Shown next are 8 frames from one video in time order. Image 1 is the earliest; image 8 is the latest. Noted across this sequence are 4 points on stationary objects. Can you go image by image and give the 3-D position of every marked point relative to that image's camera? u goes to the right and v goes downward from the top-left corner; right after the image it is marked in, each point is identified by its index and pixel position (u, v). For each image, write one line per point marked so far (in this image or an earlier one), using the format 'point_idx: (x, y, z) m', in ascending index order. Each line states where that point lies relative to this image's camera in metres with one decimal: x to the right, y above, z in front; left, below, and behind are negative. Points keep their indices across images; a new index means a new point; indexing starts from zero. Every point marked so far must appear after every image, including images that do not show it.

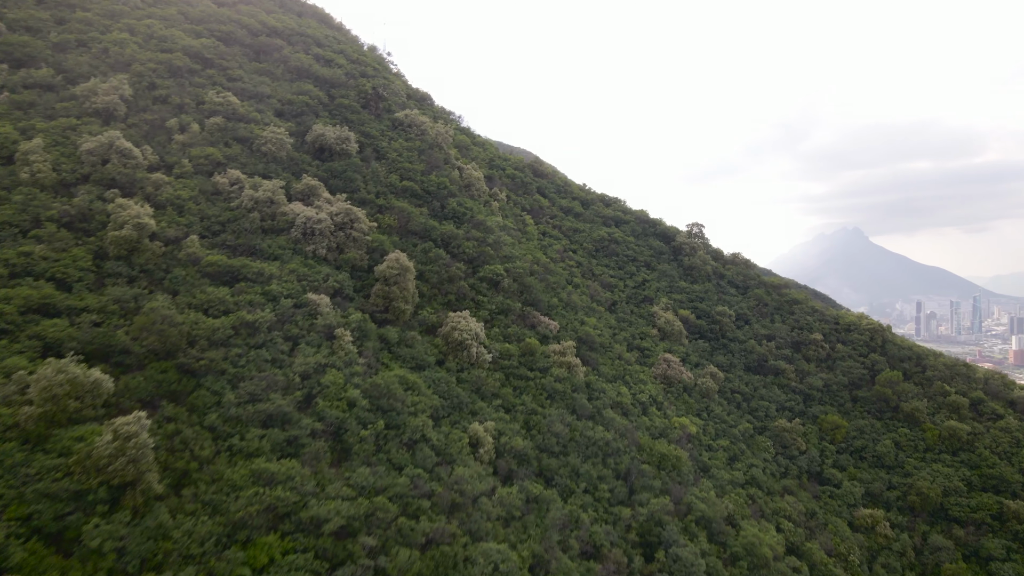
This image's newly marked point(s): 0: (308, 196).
0: (-5.2, +2.3, +19.5) m
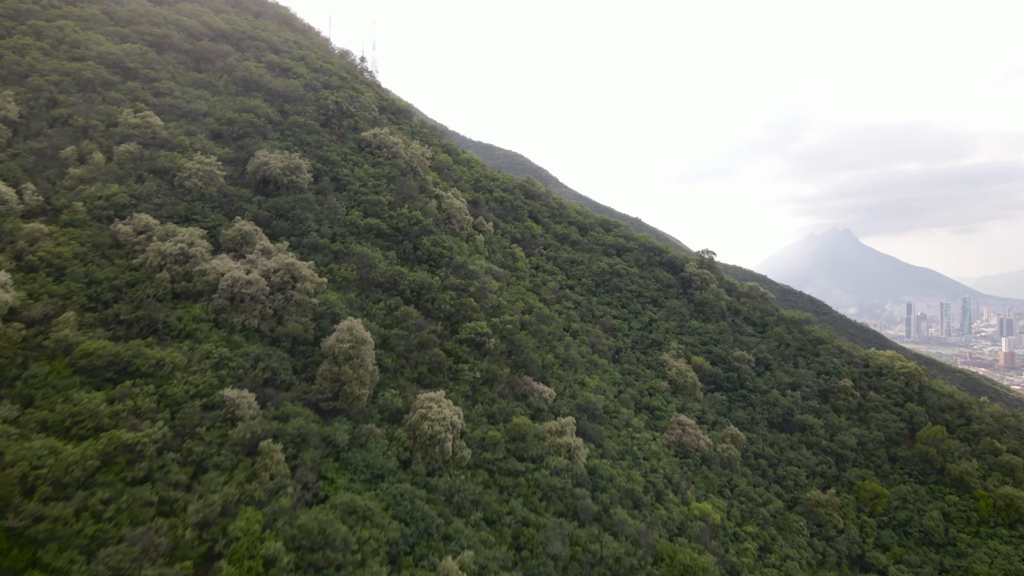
0: (-5.5, +0.9, +15.5) m
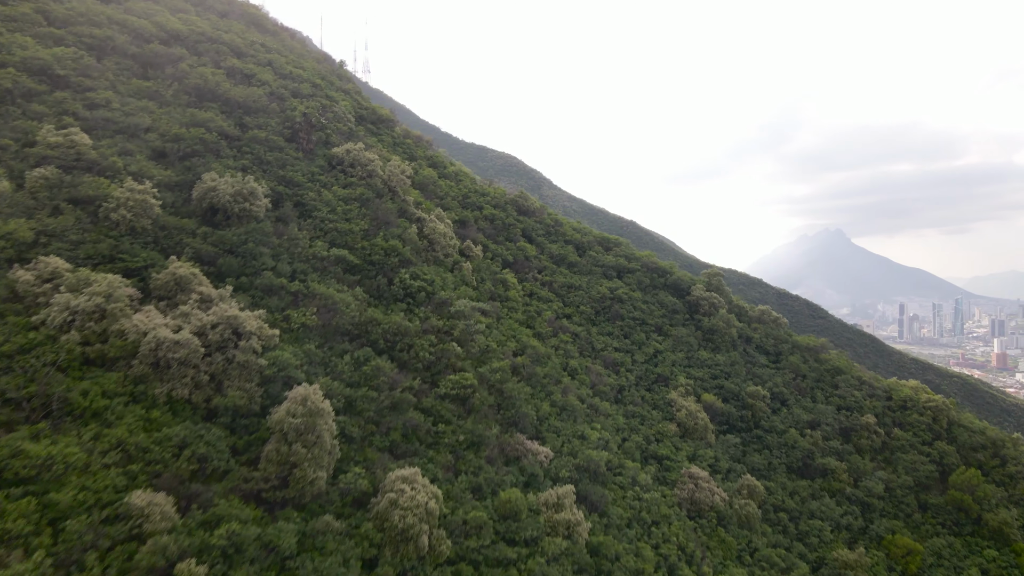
0: (-5.7, -0.1, +12.8) m
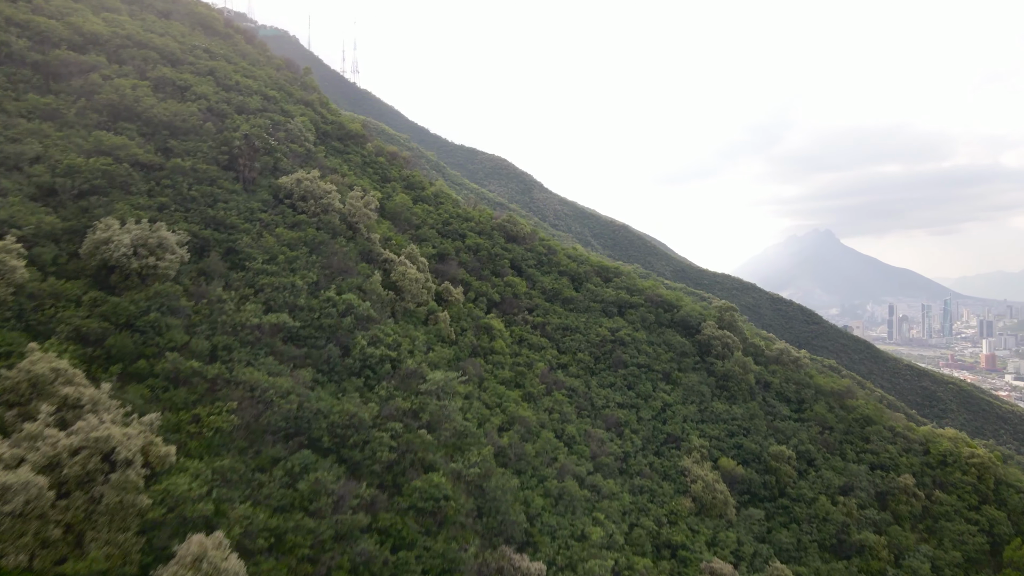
0: (-5.9, -1.3, +9.4) m
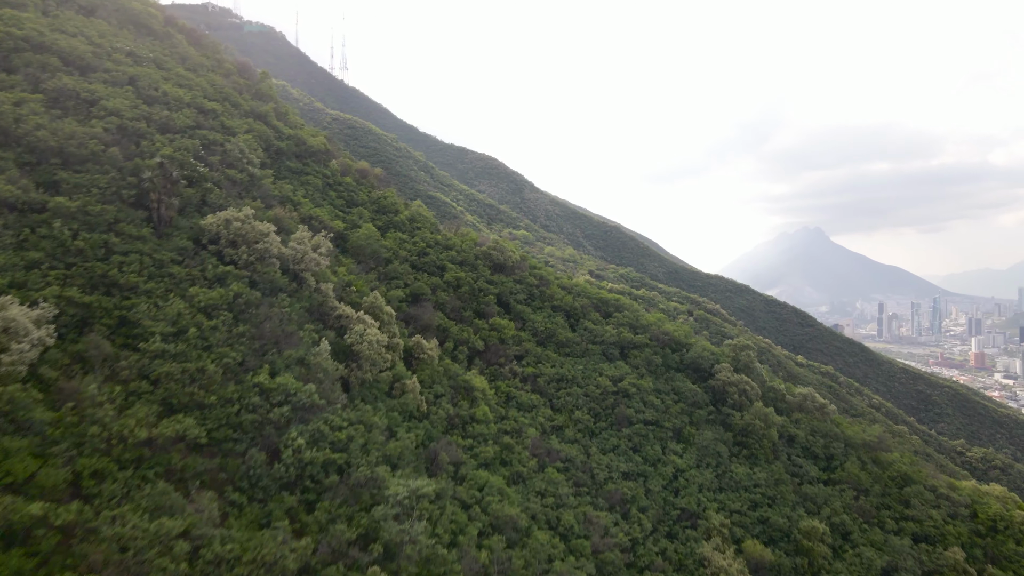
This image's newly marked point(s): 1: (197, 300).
0: (-6.1, -2.5, +6.0) m
1: (-4.8, -0.2, +11.6) m
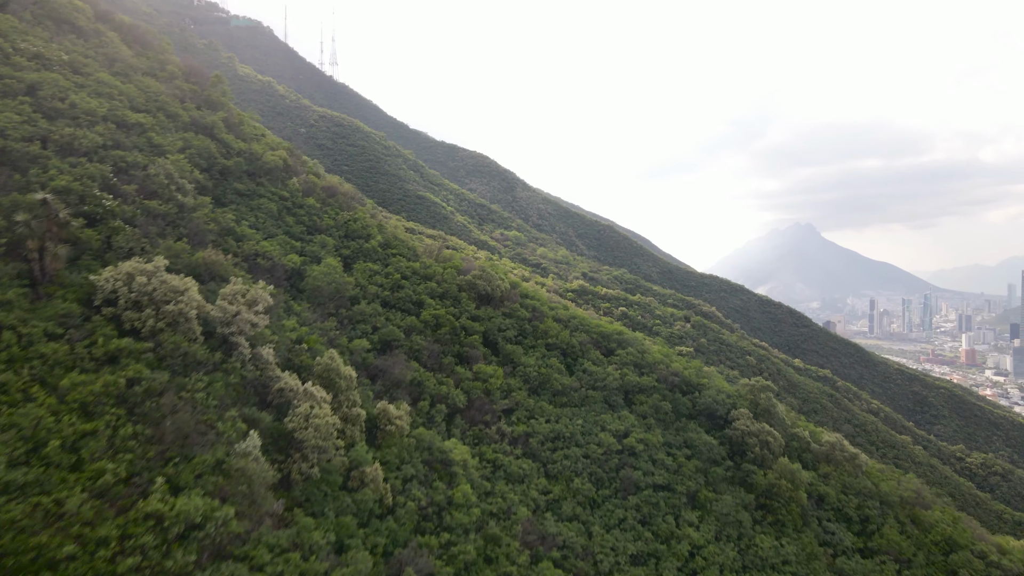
0: (-6.3, -3.5, +3.1) m
1: (-5.0, -1.2, +8.6) m
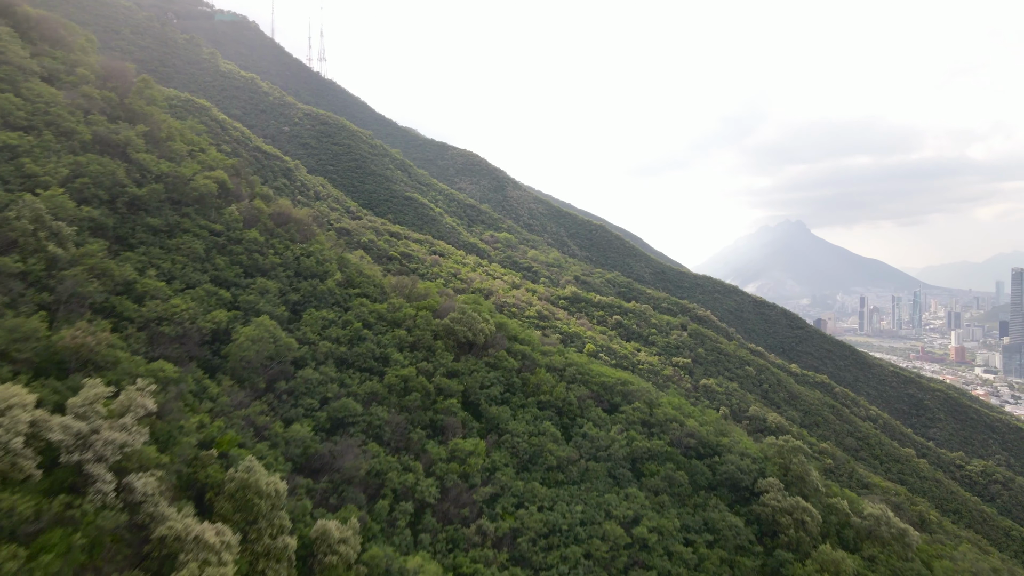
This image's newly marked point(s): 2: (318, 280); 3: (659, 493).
0: (-6.4, -4.6, -0.2) m
1: (-5.1, -2.2, +5.3) m
2: (-4.1, +0.3, +16.0) m
3: (+3.1, -4.2, +15.6) m
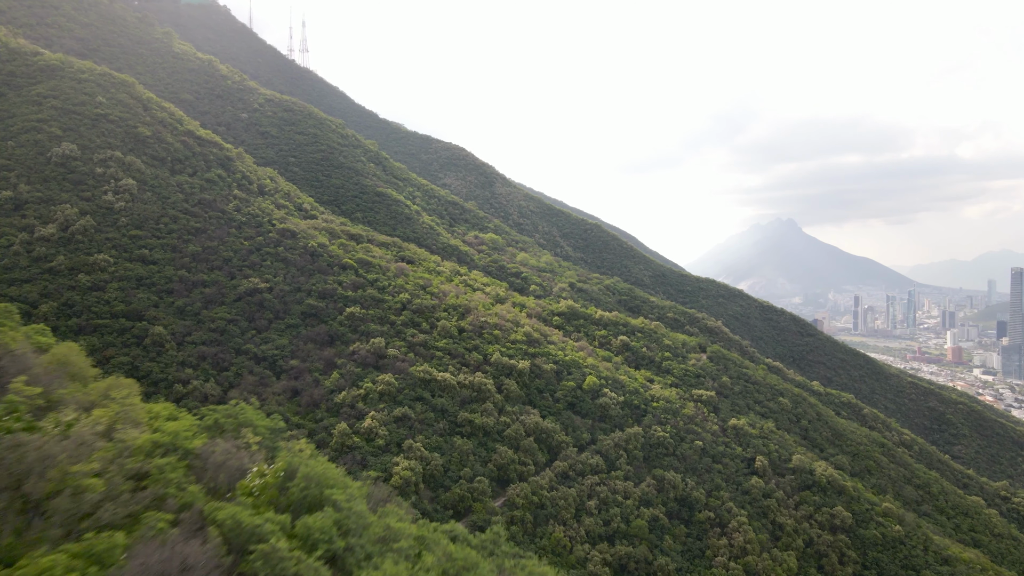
0: (-6.9, -6.0, -13.8) m
1: (-5.7, -3.6, -8.3) m
2: (-4.8, -1.0, +2.4) m
3: (+2.3, -5.5, +2.1) m
